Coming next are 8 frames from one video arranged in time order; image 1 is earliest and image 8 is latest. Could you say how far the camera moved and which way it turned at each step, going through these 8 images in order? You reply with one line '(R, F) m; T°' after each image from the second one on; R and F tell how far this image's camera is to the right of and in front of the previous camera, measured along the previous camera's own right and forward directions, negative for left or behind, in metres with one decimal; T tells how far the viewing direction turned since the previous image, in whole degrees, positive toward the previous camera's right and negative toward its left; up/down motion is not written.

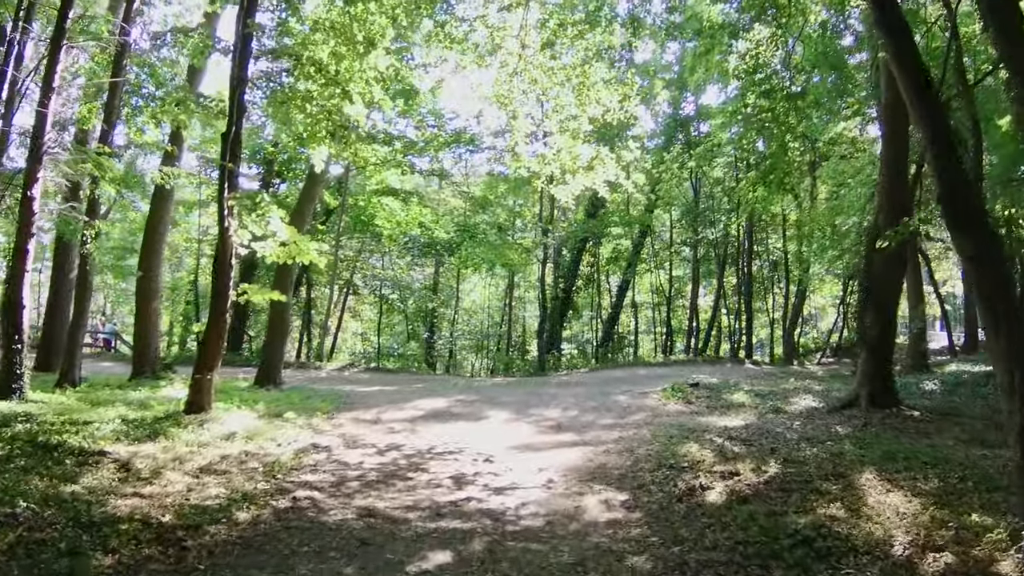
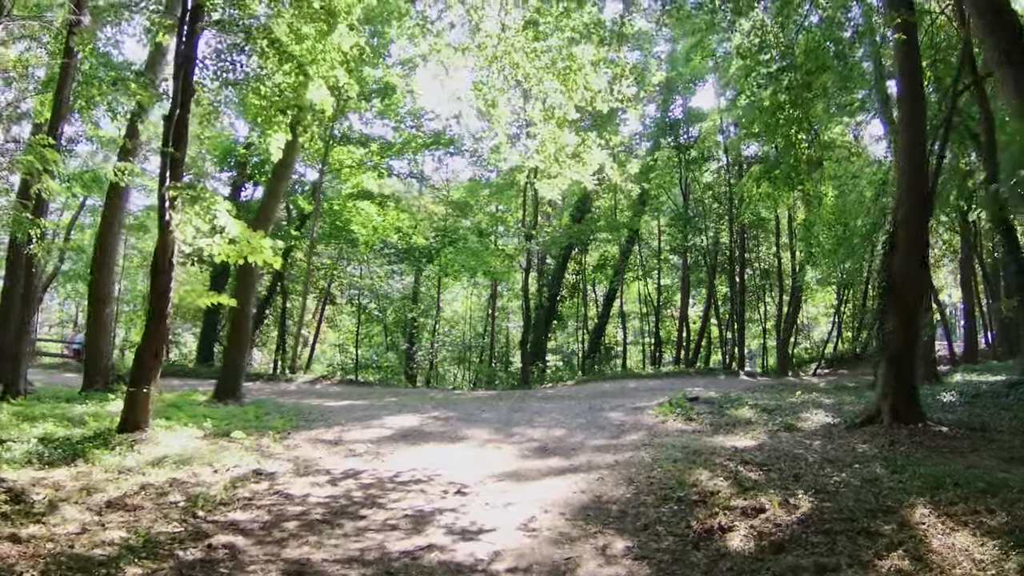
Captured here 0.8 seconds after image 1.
(+0.1, +1.2) m; +1°
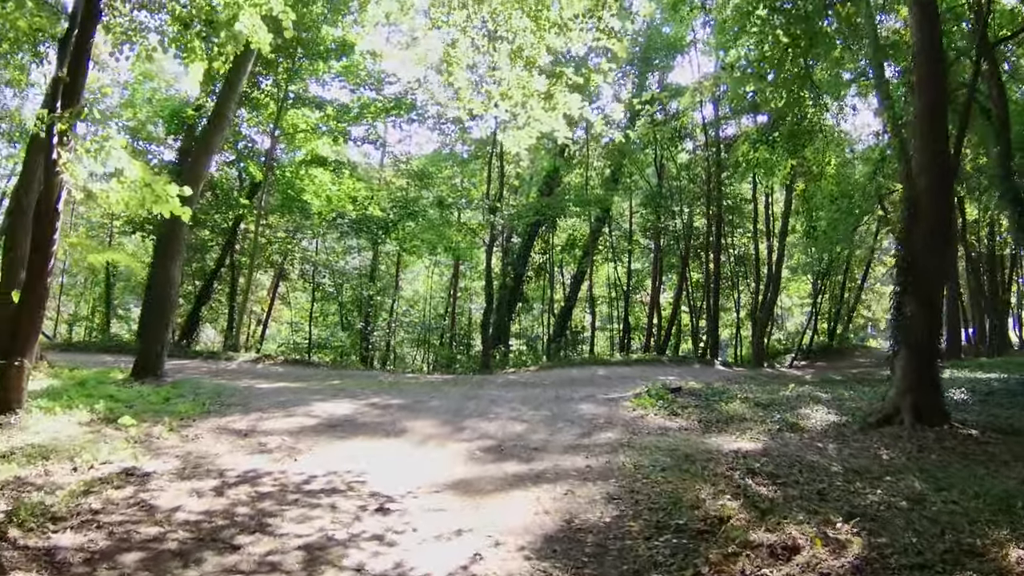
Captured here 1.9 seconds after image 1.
(+0.1, +1.5) m; +3°
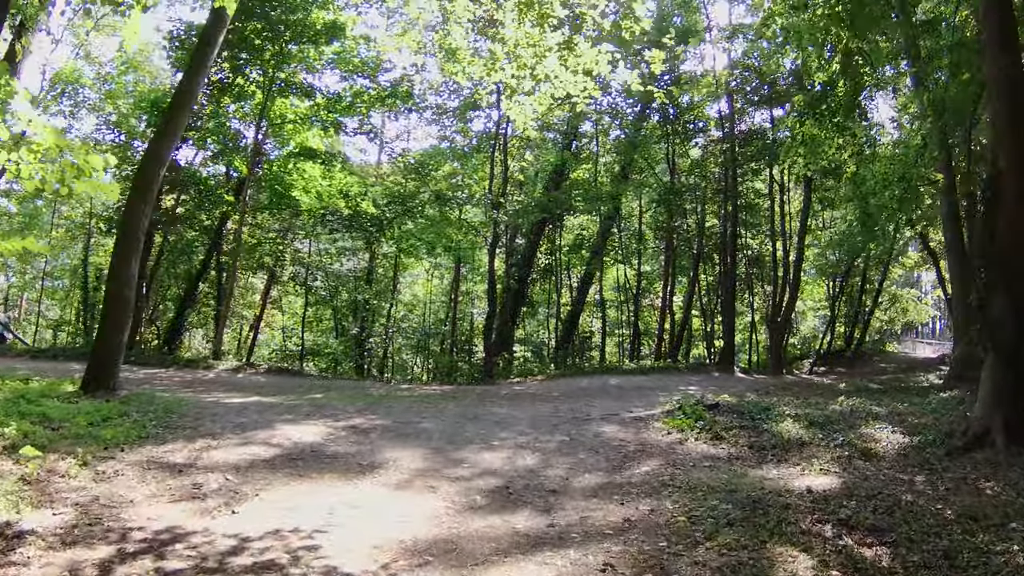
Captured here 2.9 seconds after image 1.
(-0.1, +1.5) m; 0°
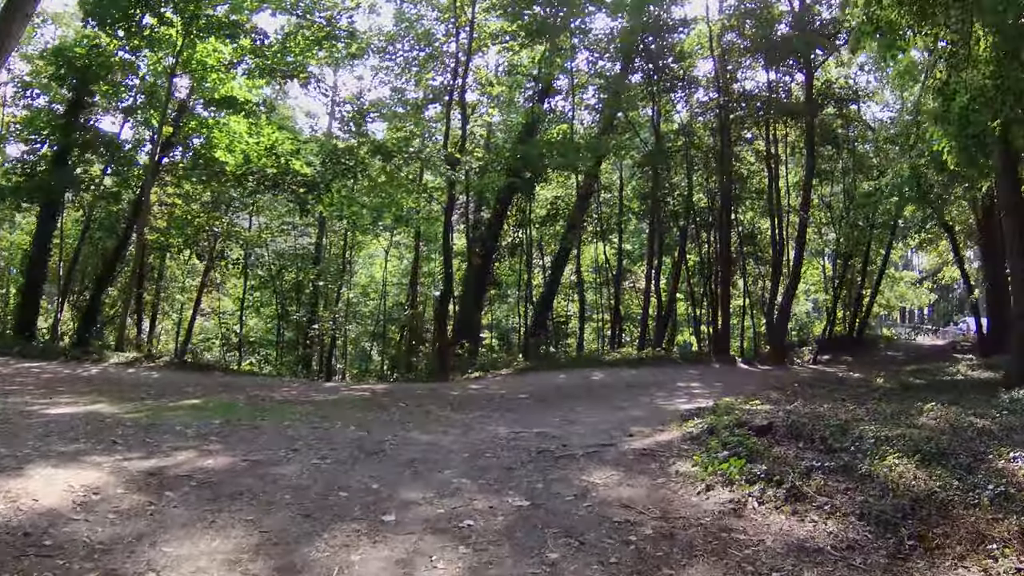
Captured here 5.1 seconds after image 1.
(+0.3, +2.9) m; +2°
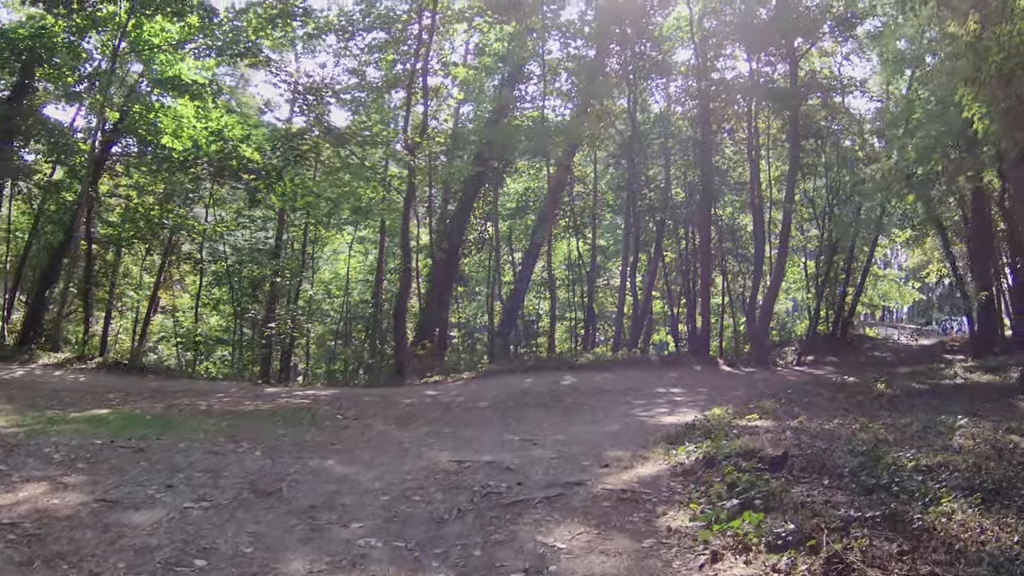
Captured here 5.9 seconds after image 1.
(+0.2, +1.1) m; +2°
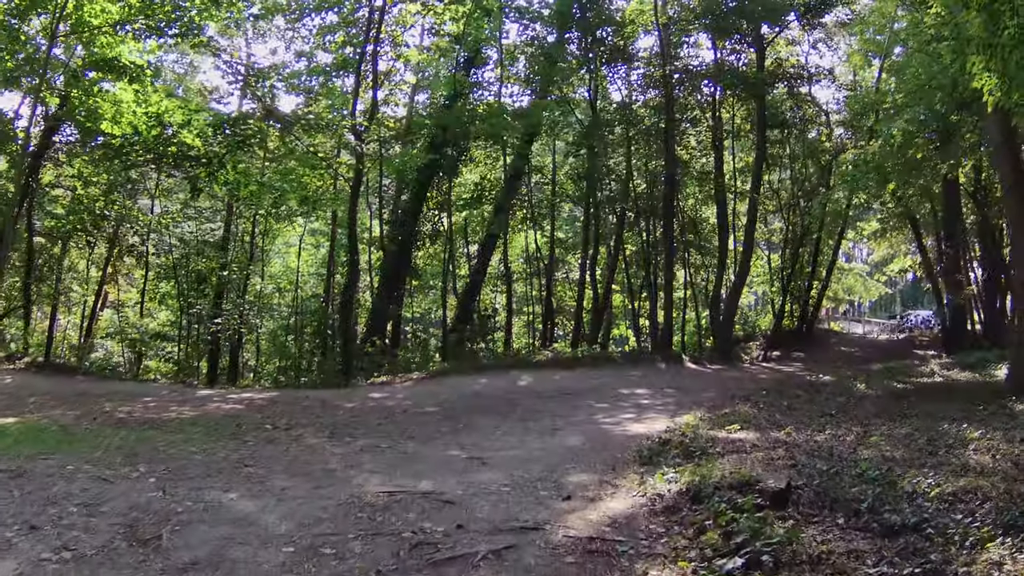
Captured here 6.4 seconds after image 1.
(+0.1, +0.7) m; +3°
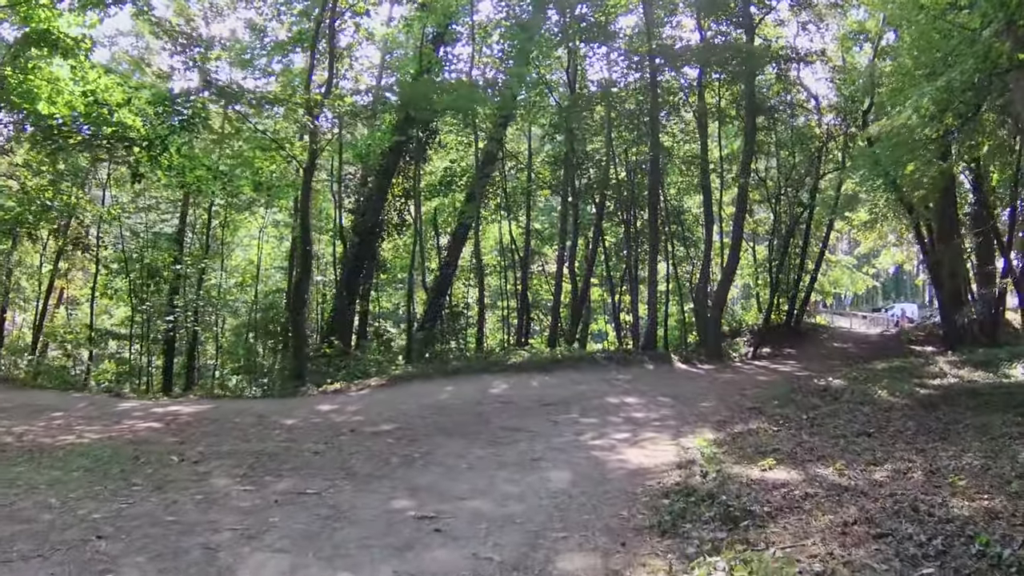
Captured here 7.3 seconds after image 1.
(+0.1, +1.2) m; +2°
